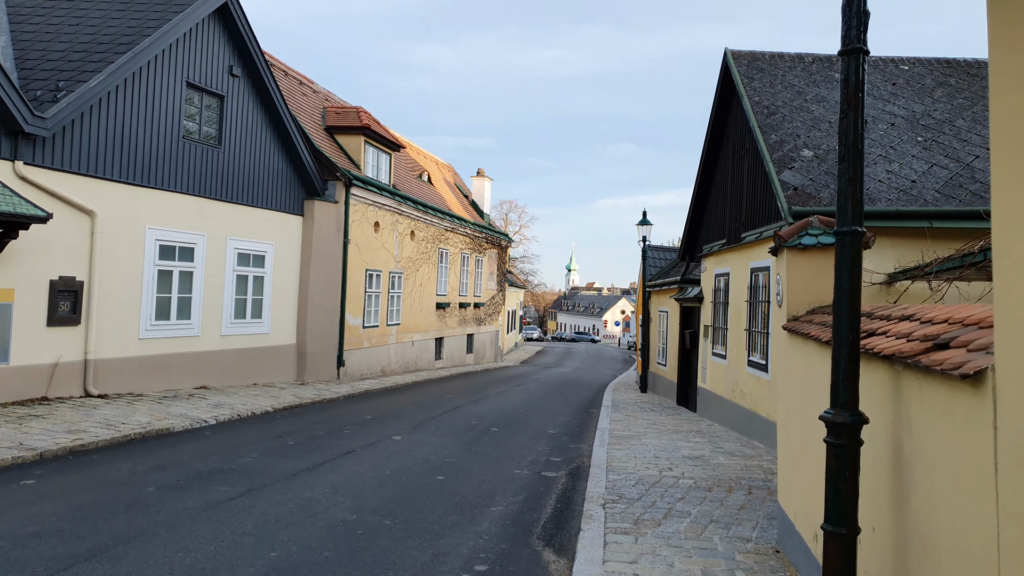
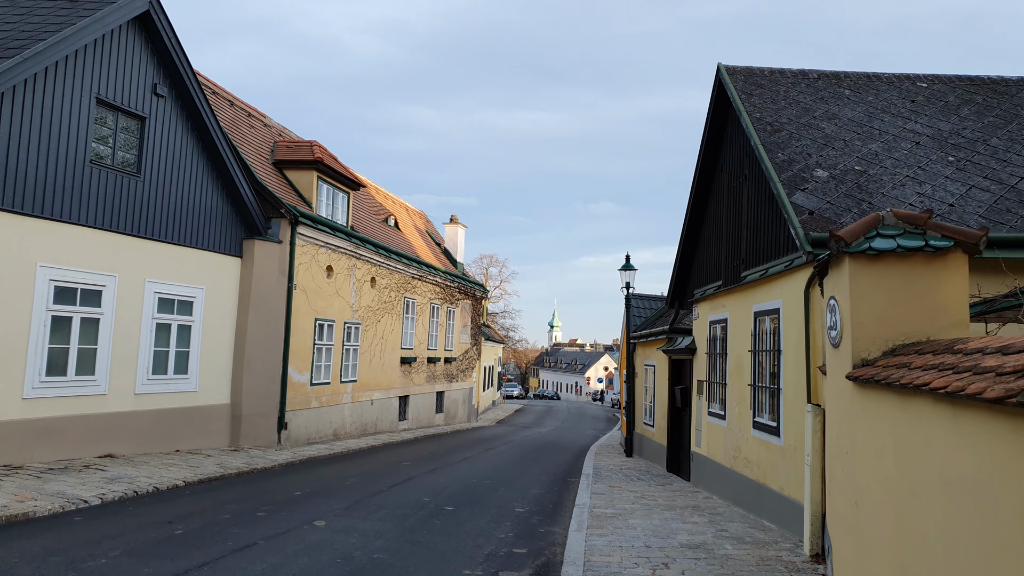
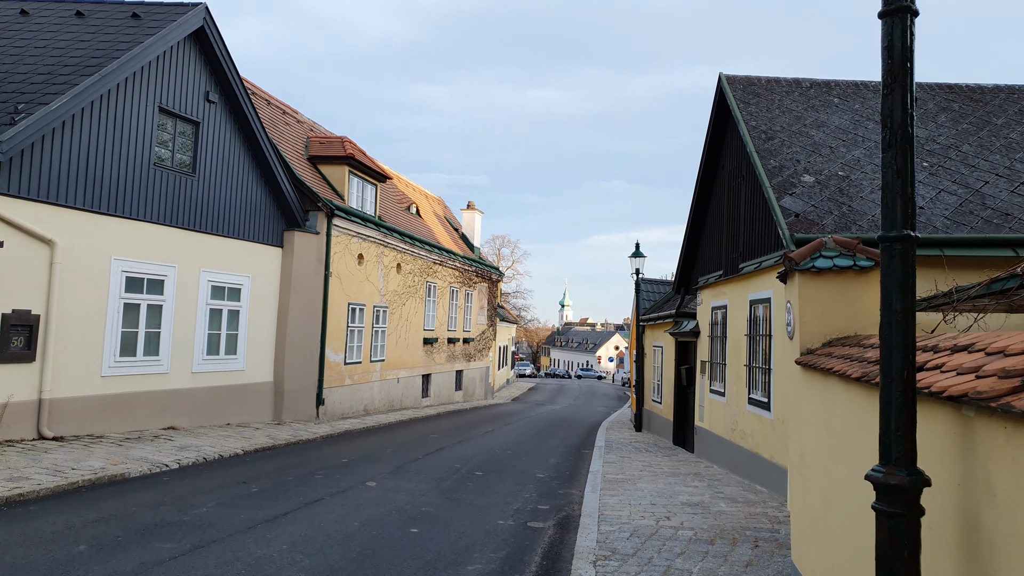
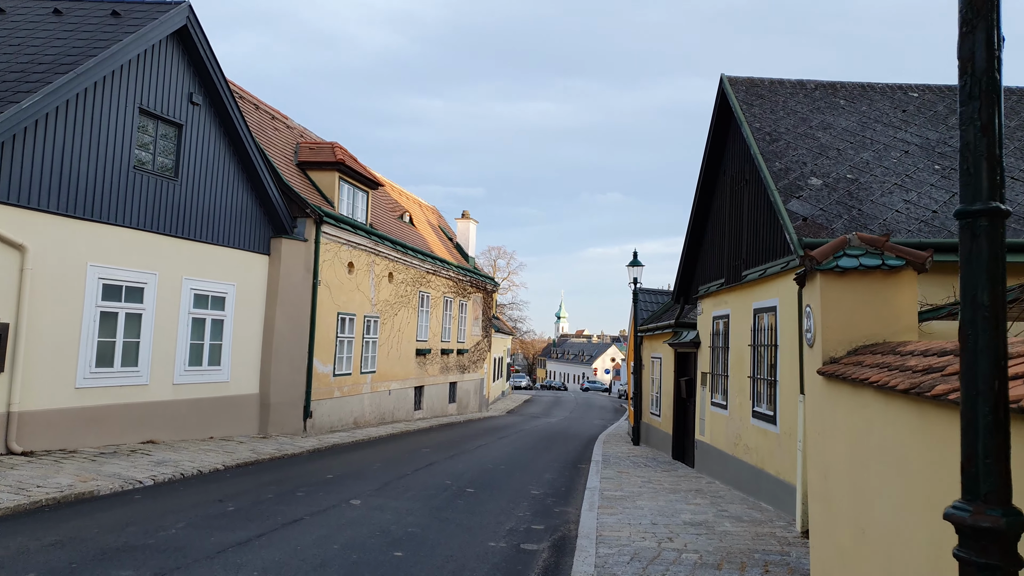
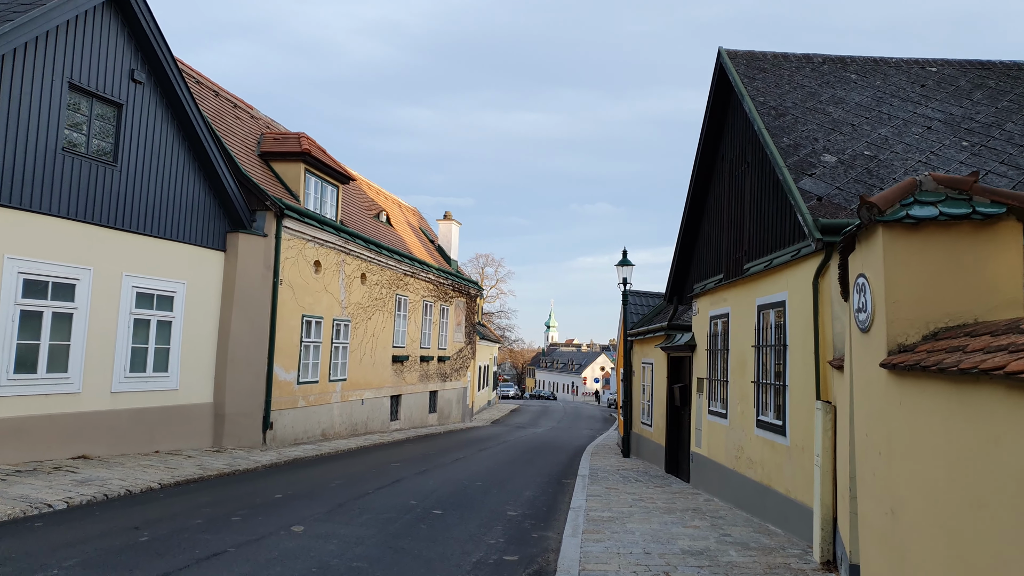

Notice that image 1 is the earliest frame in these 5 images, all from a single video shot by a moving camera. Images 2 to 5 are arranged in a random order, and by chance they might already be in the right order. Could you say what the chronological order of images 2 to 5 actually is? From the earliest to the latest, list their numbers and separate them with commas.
3, 4, 2, 5
